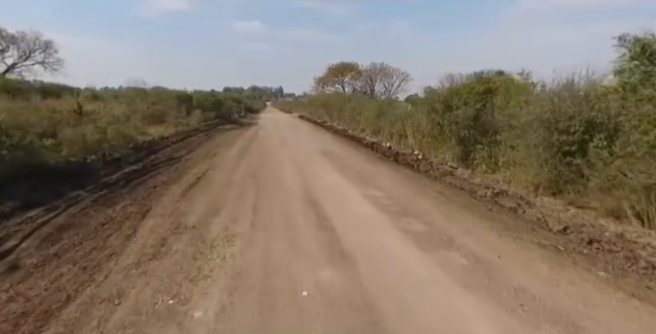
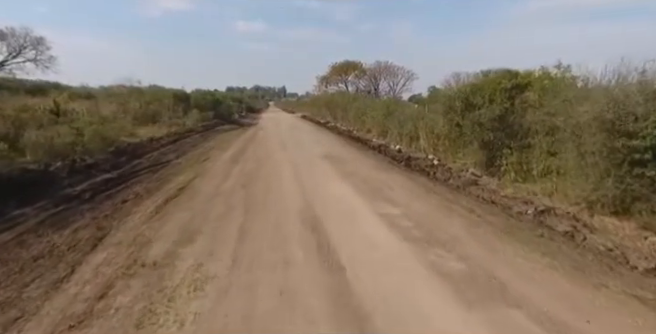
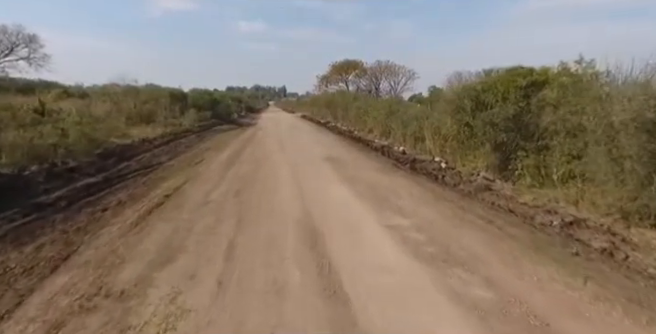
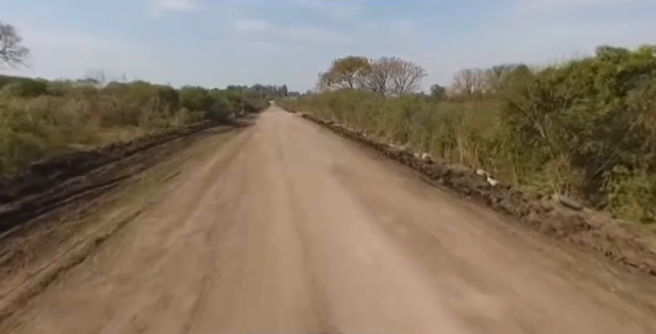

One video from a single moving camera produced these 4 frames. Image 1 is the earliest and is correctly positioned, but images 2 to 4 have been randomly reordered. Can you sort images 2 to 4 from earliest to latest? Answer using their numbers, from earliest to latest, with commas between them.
2, 3, 4
